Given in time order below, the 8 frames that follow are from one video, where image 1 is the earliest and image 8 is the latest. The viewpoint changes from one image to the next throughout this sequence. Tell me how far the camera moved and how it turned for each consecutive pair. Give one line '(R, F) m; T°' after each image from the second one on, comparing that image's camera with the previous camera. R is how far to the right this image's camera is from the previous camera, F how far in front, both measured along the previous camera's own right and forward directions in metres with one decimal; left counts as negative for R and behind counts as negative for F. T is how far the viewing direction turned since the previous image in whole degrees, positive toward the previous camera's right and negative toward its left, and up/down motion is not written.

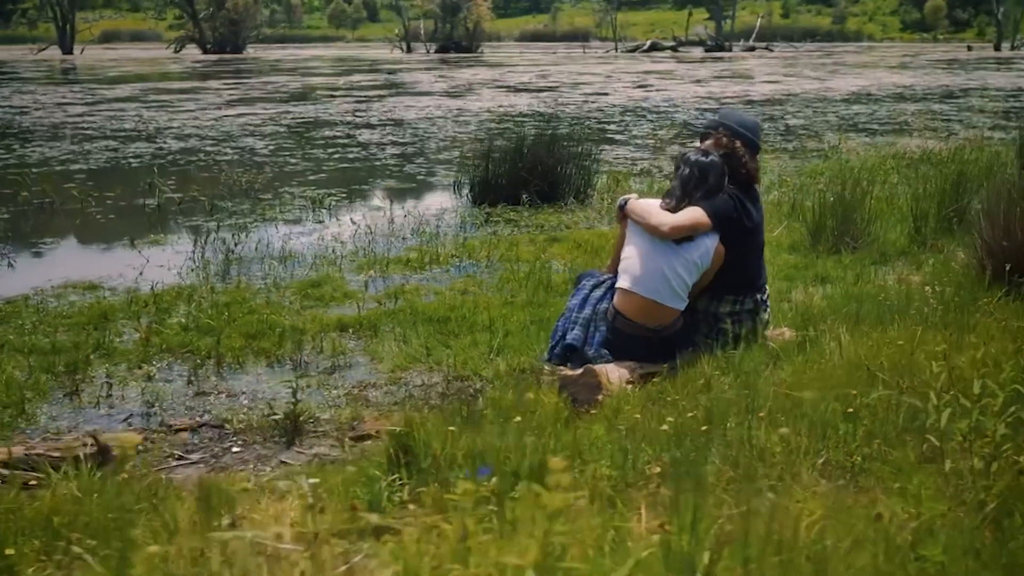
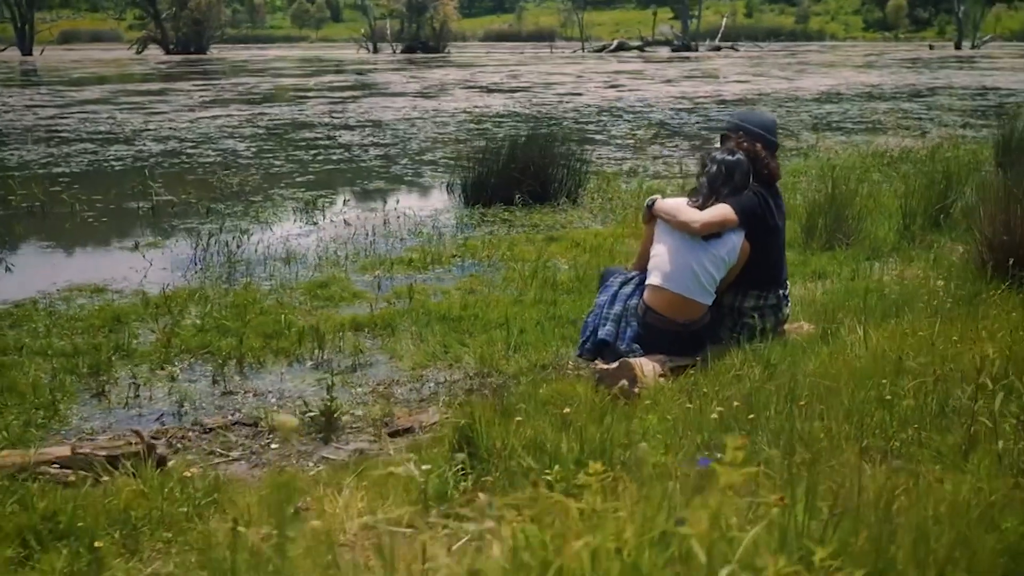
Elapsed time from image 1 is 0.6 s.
(-0.3, -0.1) m; +2°
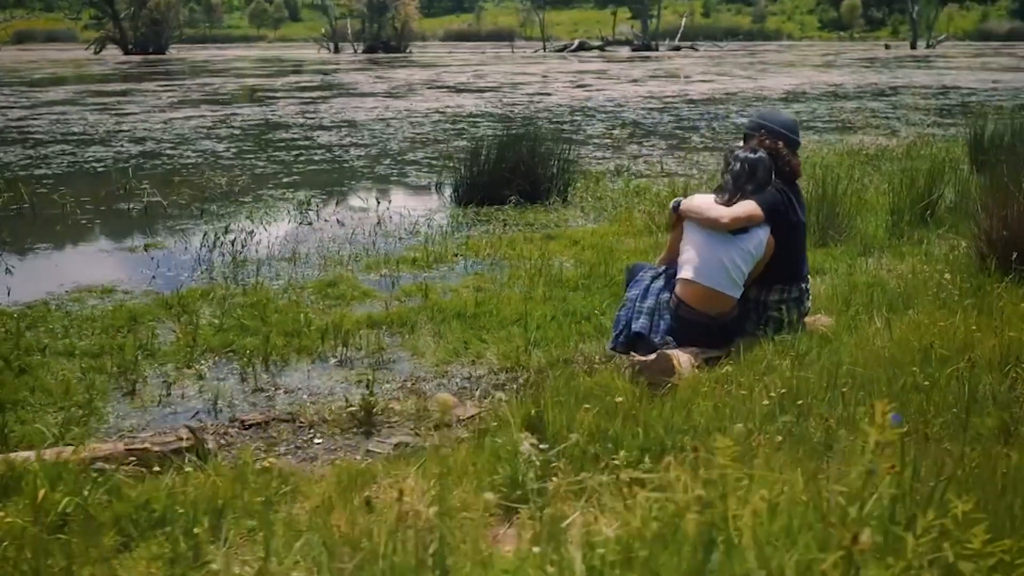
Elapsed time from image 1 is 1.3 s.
(-0.3, -0.2) m; +2°
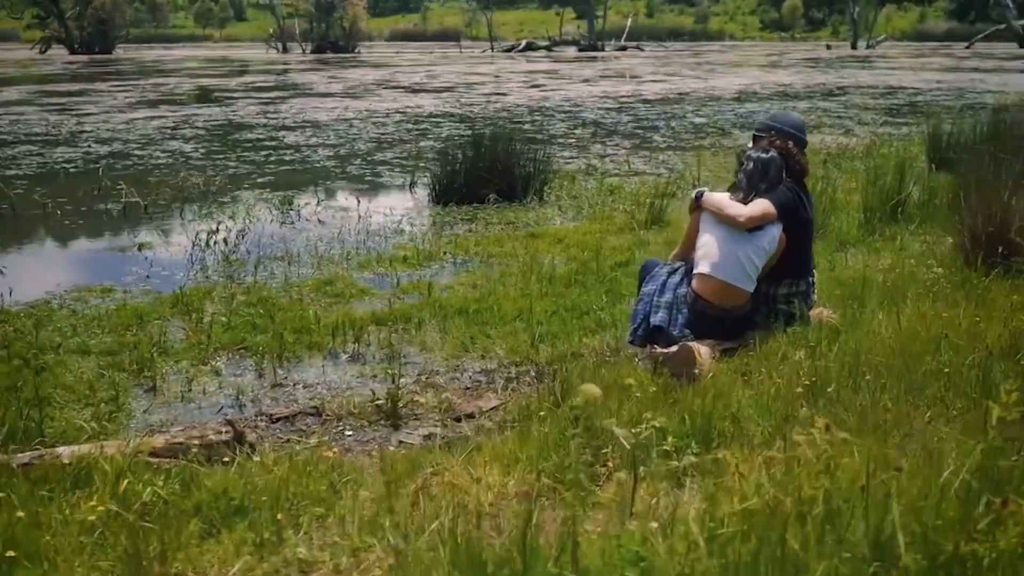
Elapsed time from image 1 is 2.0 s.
(-0.3, -0.2) m; +3°
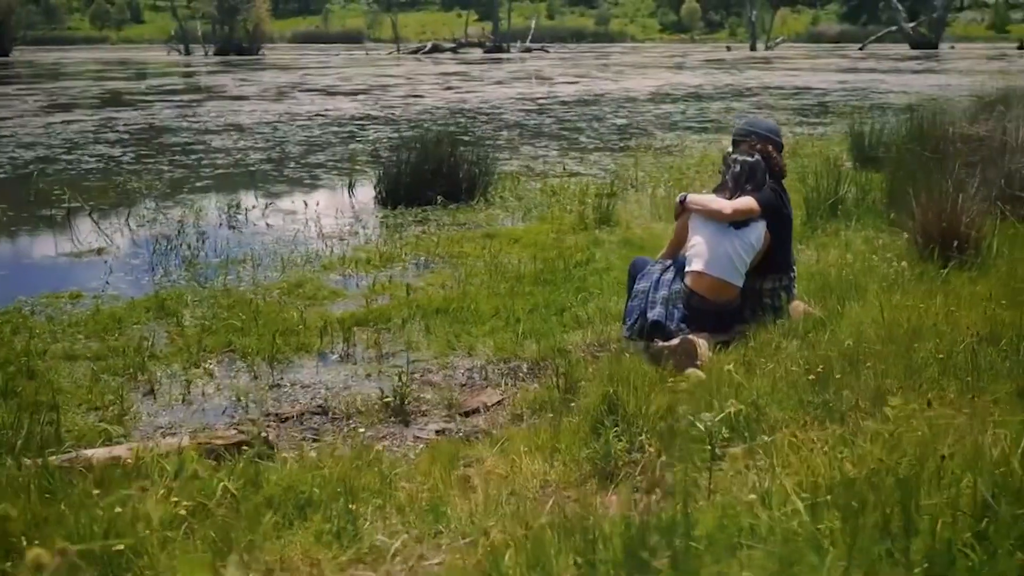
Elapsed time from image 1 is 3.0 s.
(-0.5, -0.2) m; +5°
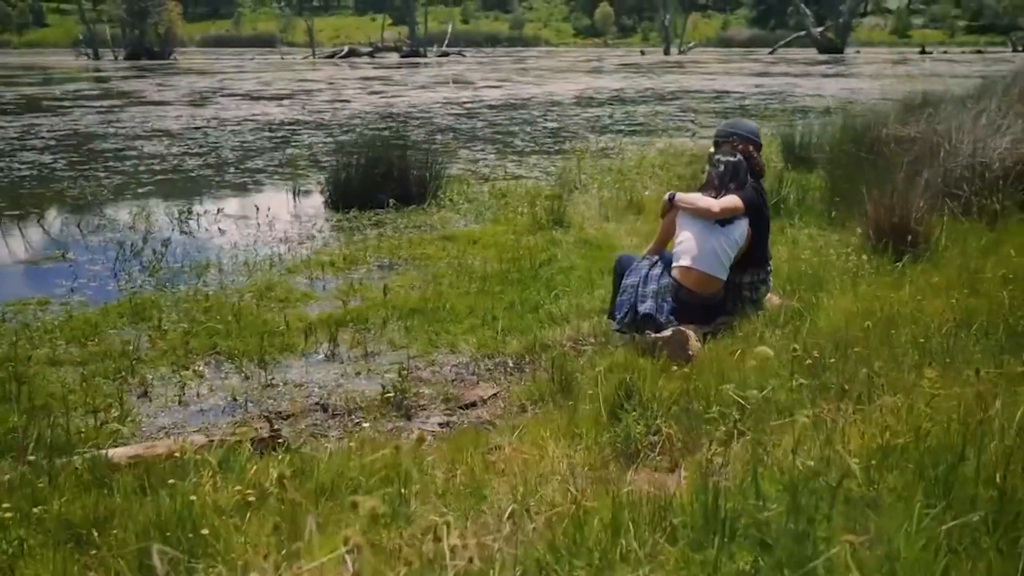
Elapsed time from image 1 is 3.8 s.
(-0.4, -0.2) m; +4°
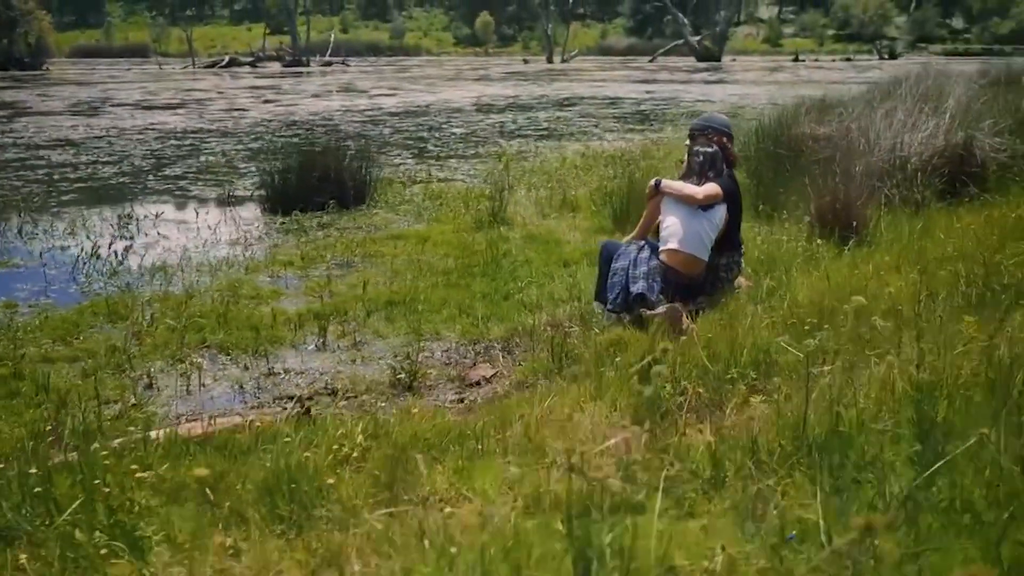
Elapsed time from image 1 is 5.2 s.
(-0.6, -0.4) m; +6°
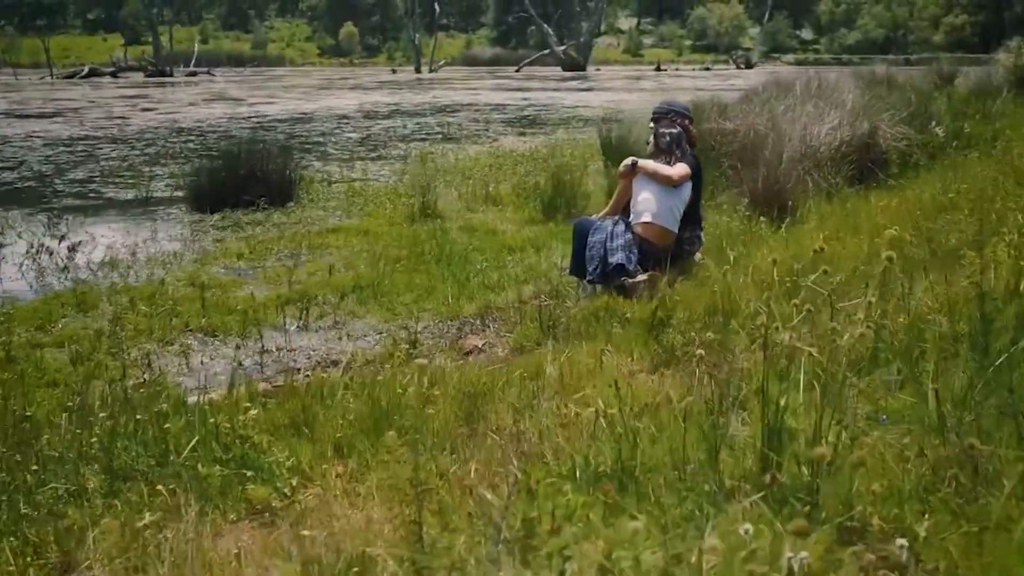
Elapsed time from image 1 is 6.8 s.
(-0.7, -0.4) m; +7°
